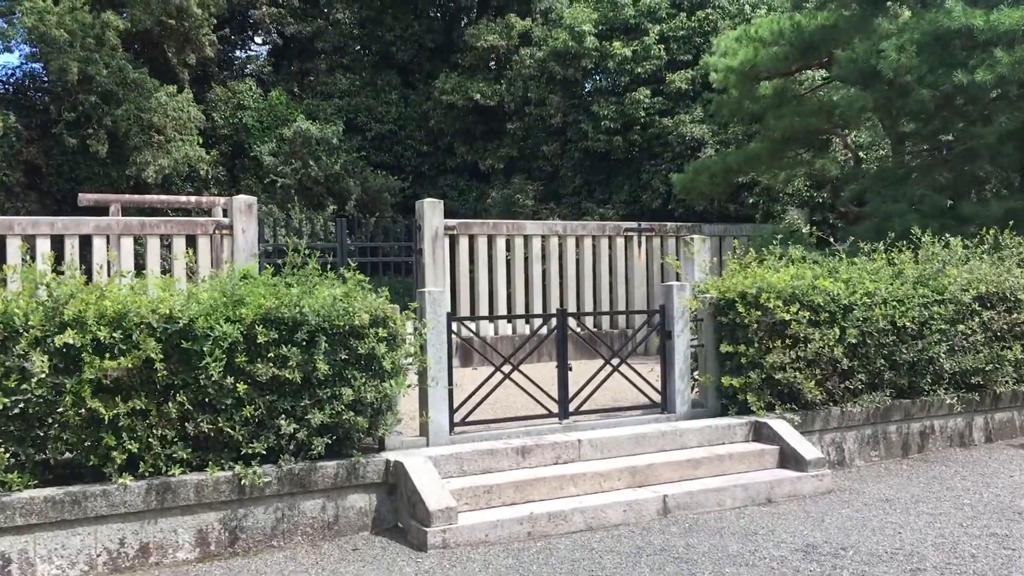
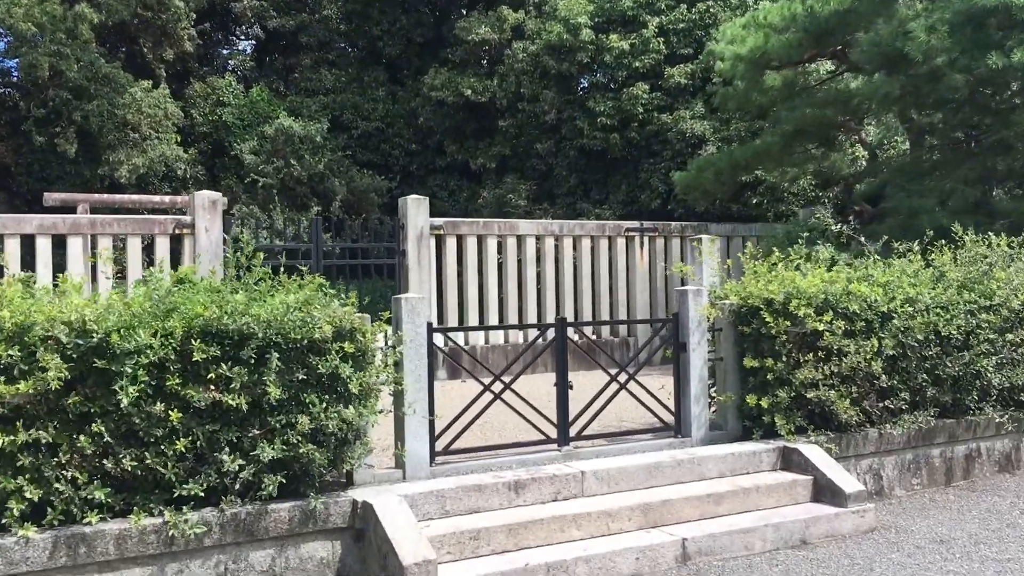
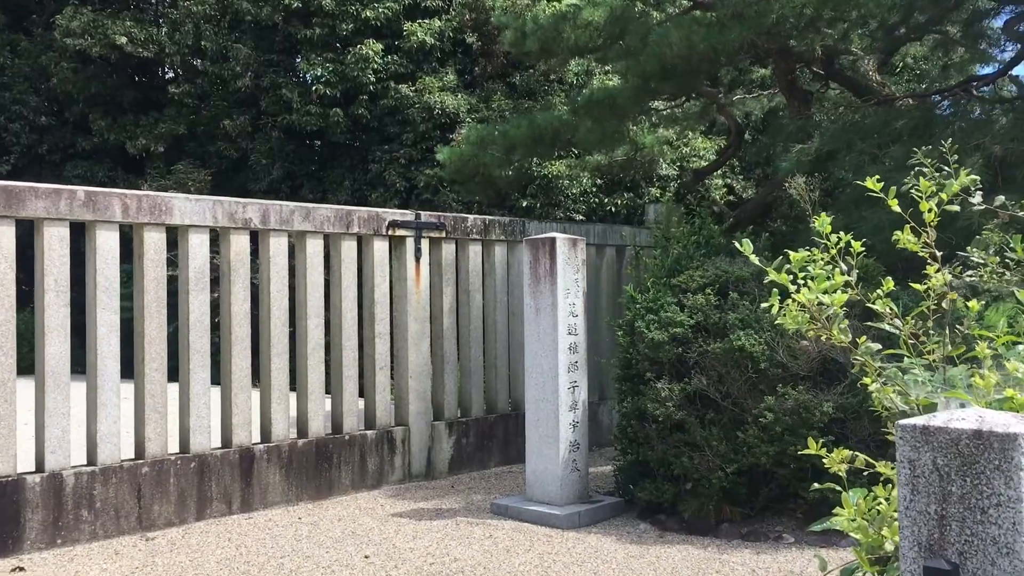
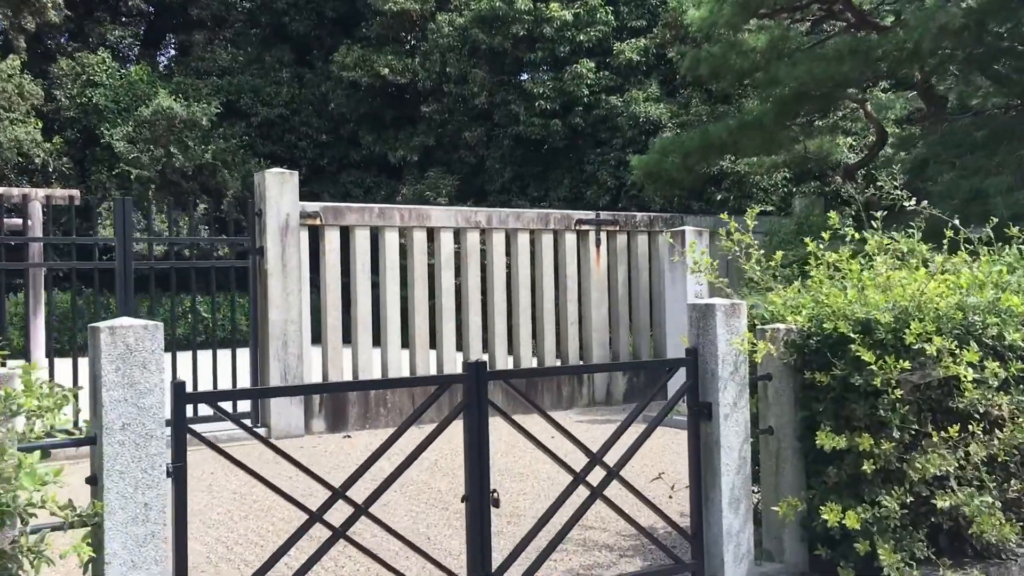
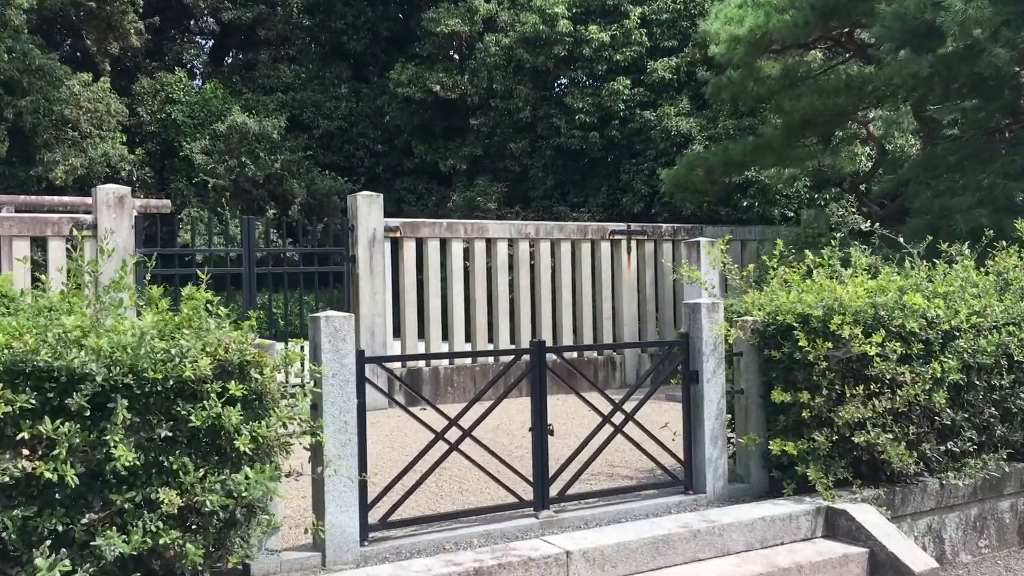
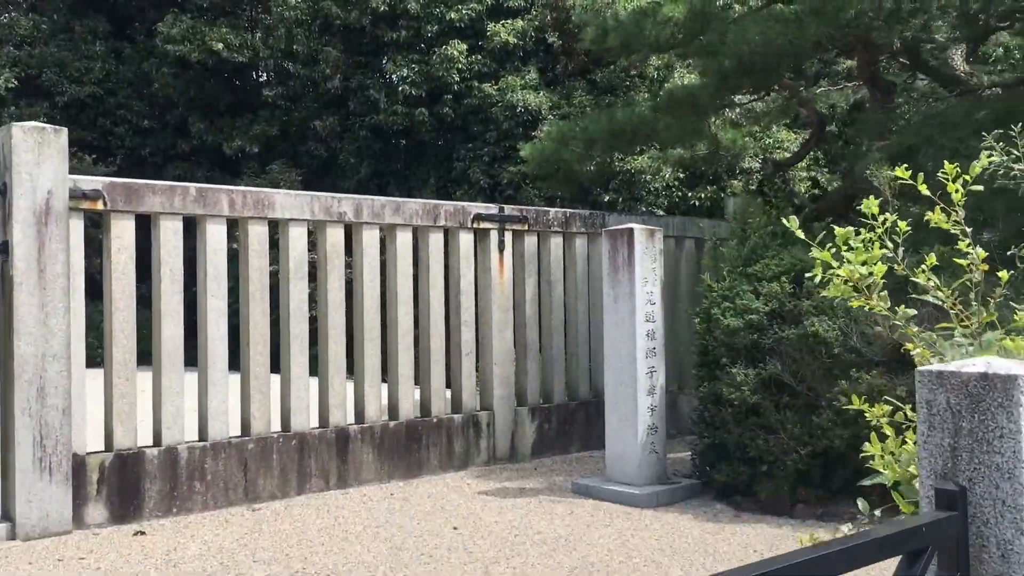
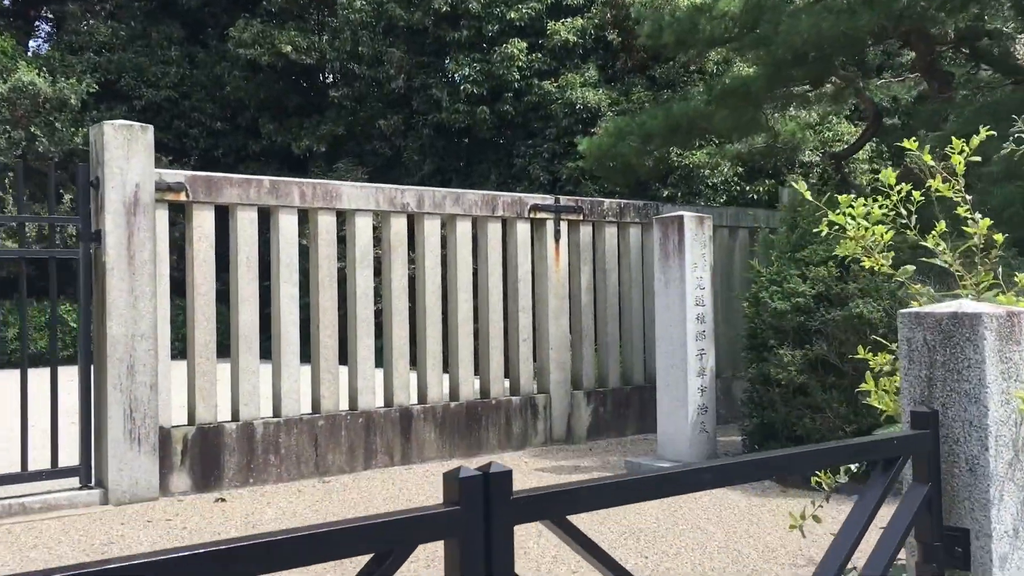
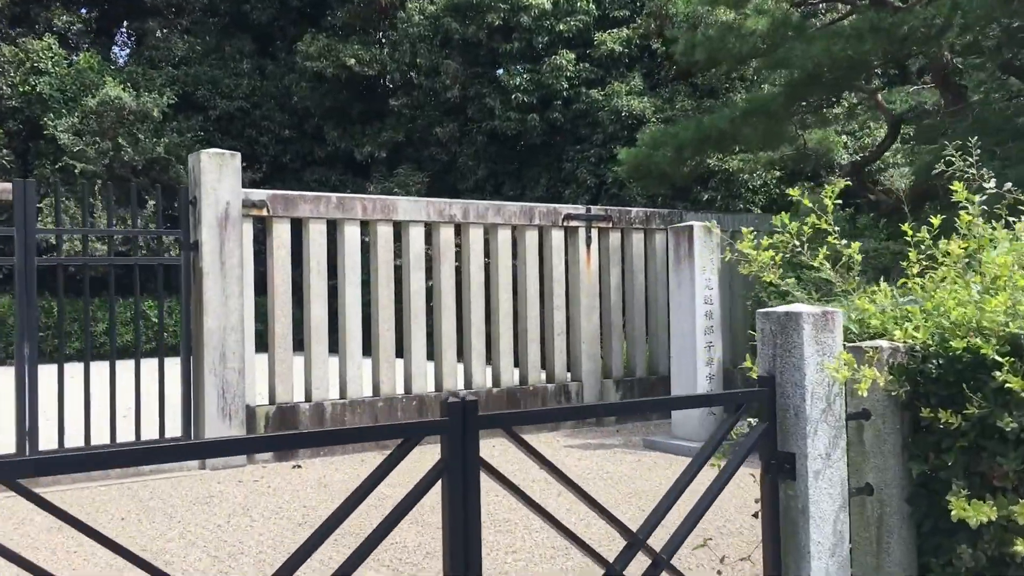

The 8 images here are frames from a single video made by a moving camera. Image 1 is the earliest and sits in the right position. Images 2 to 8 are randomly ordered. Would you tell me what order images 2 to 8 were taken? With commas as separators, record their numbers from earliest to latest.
2, 5, 4, 8, 7, 6, 3
